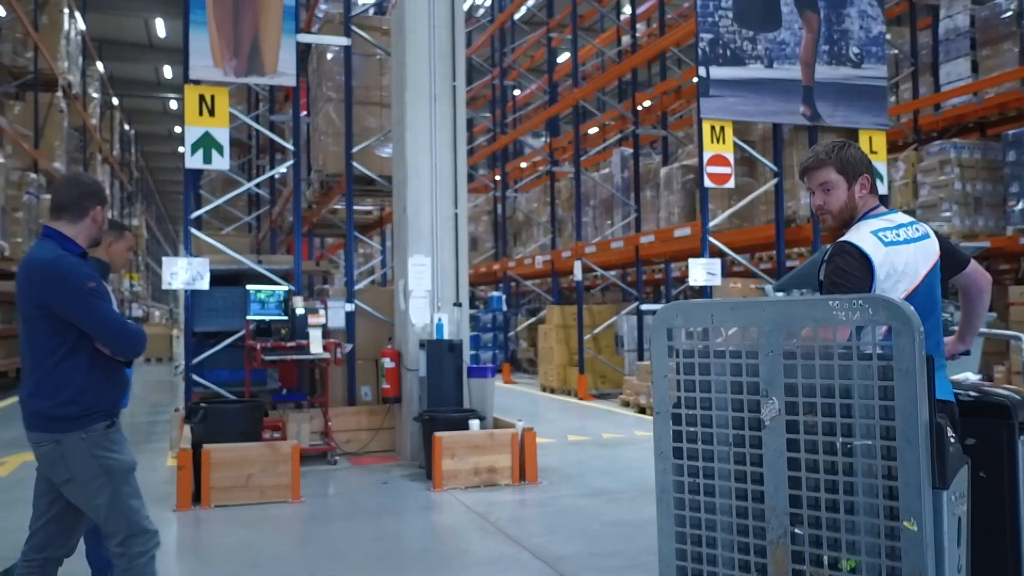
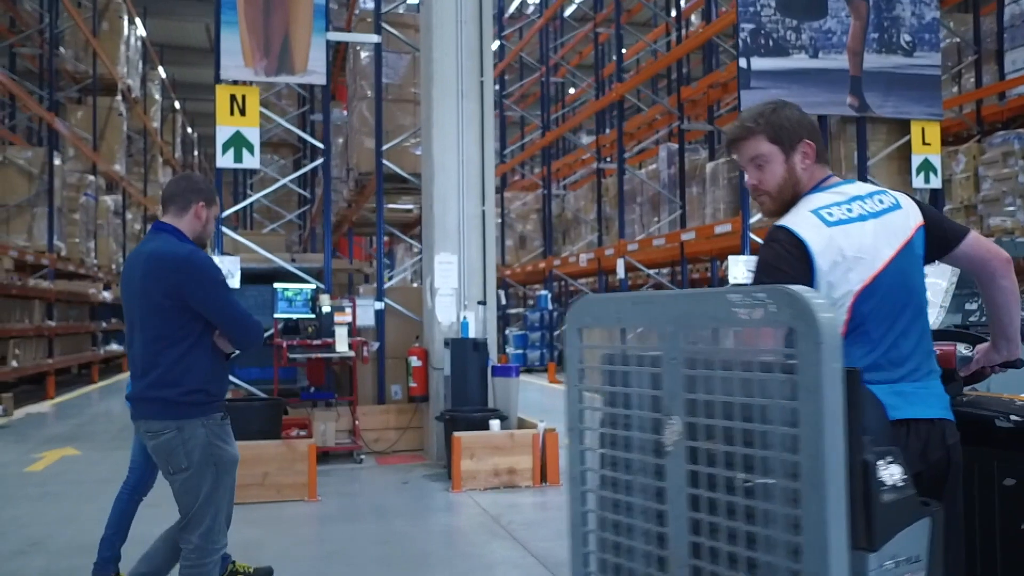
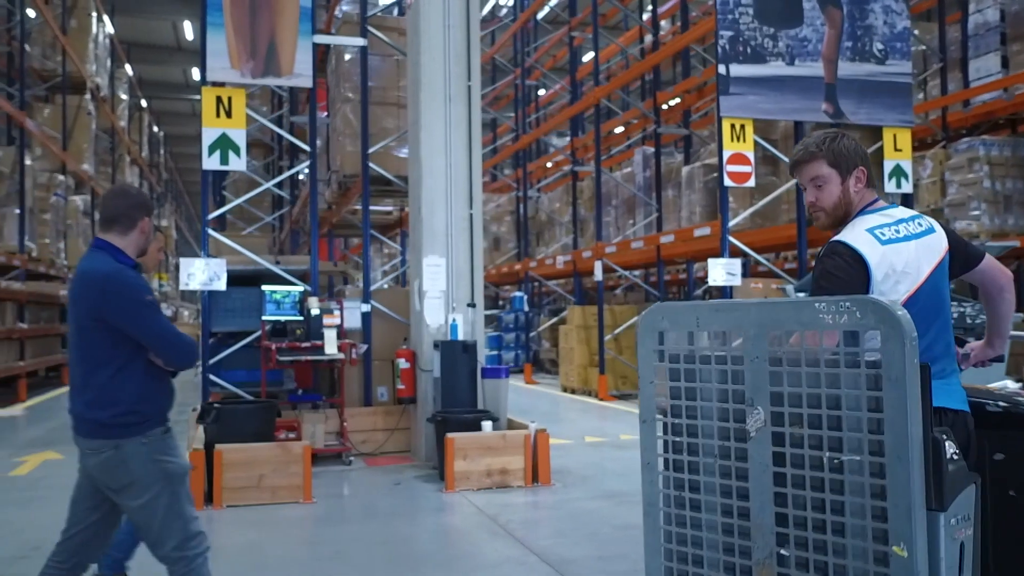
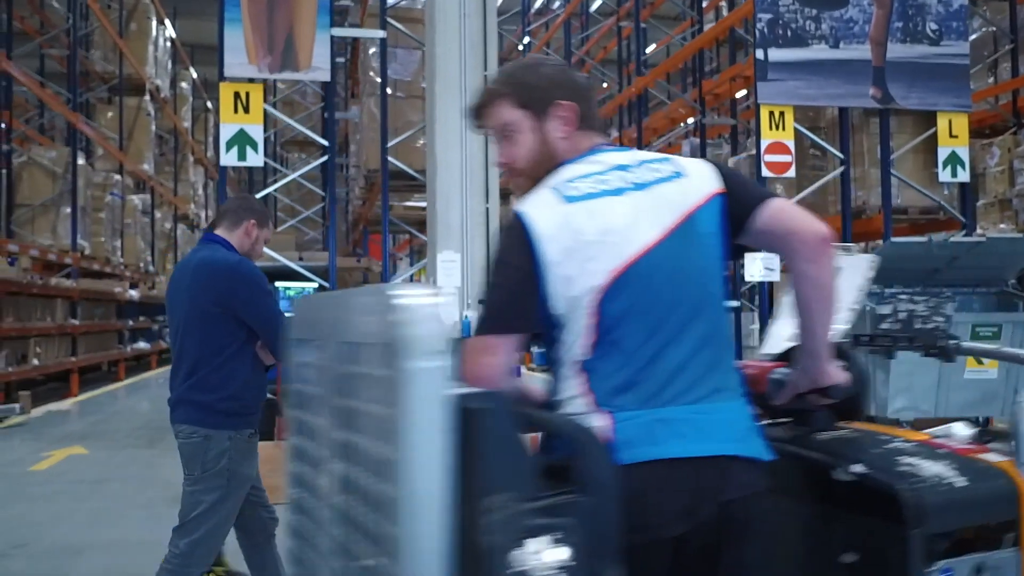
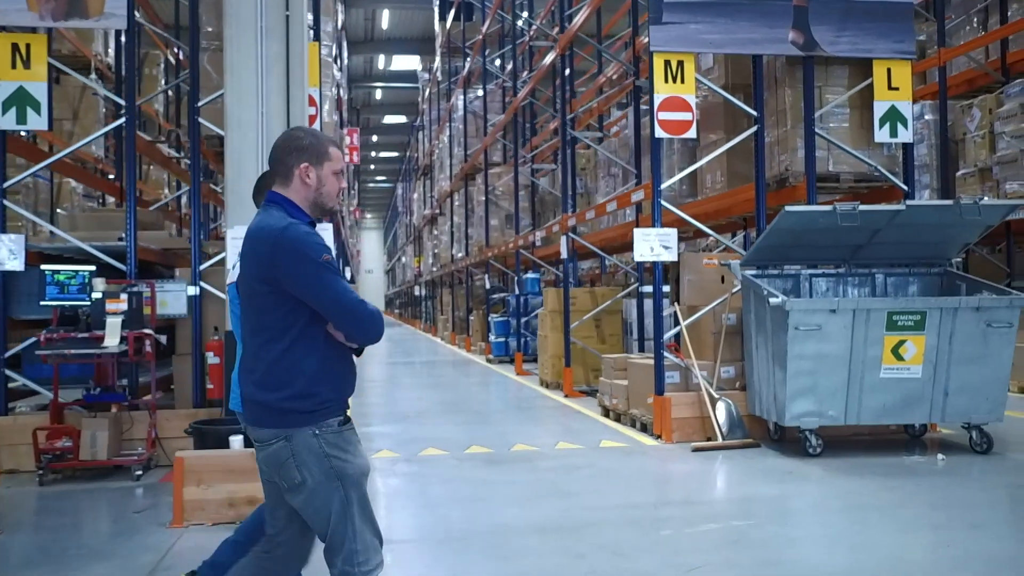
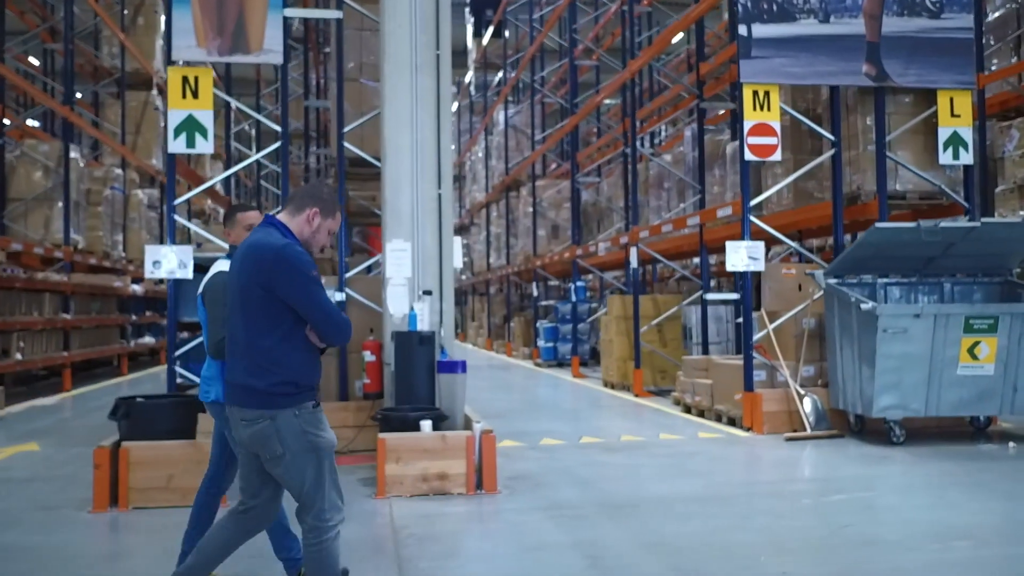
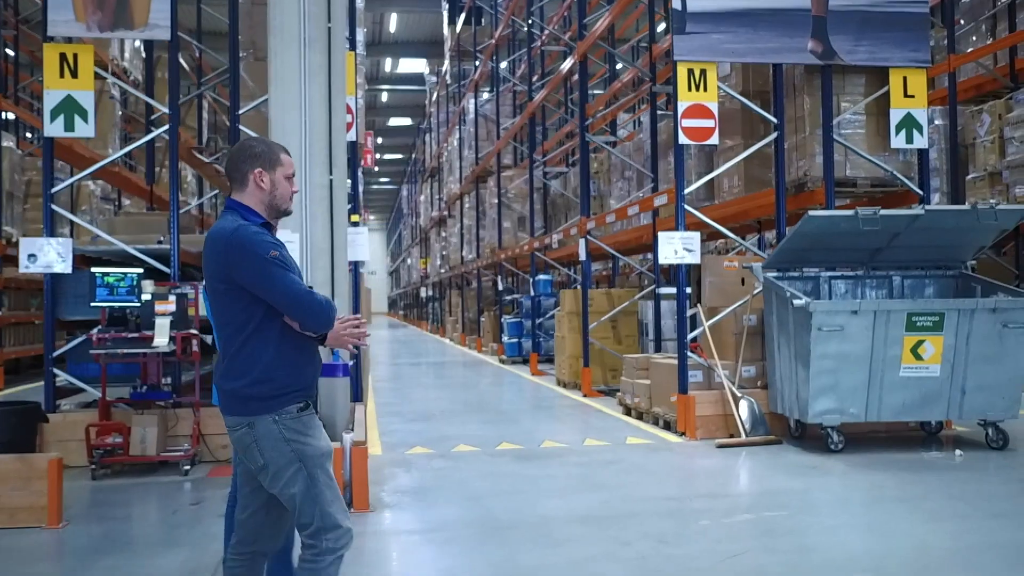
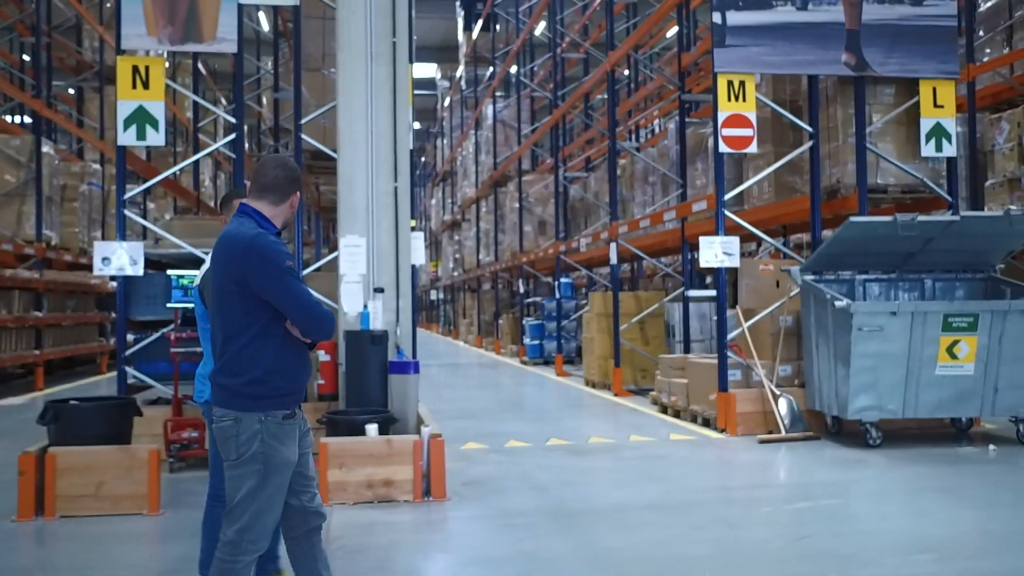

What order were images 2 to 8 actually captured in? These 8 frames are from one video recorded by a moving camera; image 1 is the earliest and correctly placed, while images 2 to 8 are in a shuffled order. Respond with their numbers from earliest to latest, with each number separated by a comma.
3, 2, 4, 6, 8, 7, 5
